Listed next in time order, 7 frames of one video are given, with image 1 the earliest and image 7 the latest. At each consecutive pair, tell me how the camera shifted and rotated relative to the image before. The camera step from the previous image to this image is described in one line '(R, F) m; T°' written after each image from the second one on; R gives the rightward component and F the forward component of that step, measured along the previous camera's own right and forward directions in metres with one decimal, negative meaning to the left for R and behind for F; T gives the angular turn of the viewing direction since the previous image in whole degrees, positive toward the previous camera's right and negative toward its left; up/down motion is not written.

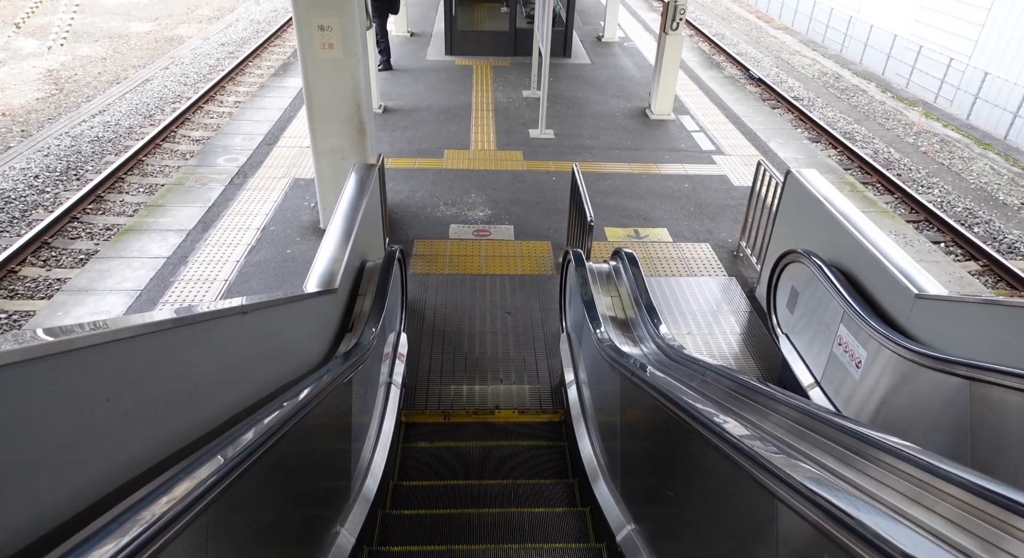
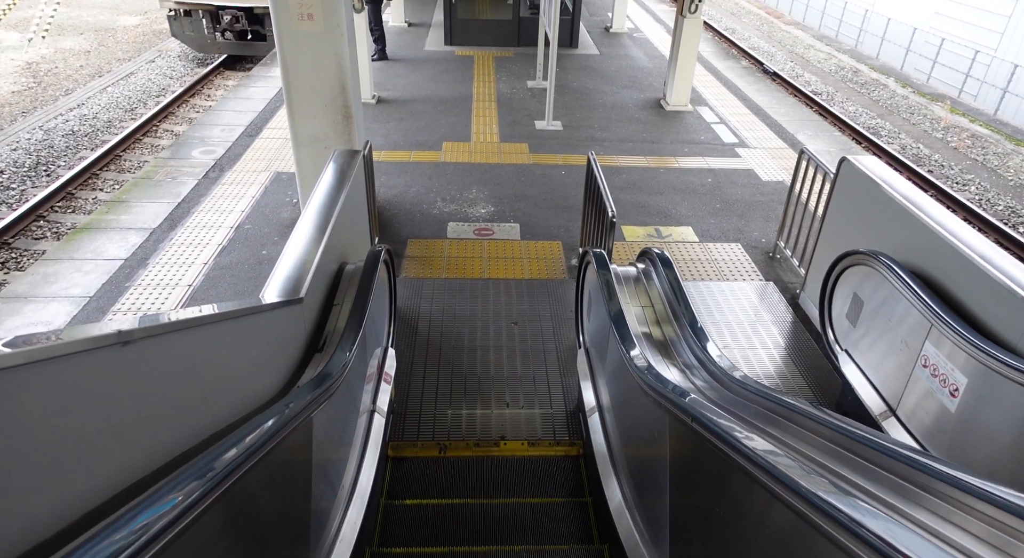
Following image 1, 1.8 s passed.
(0.0, +0.8) m; 0°
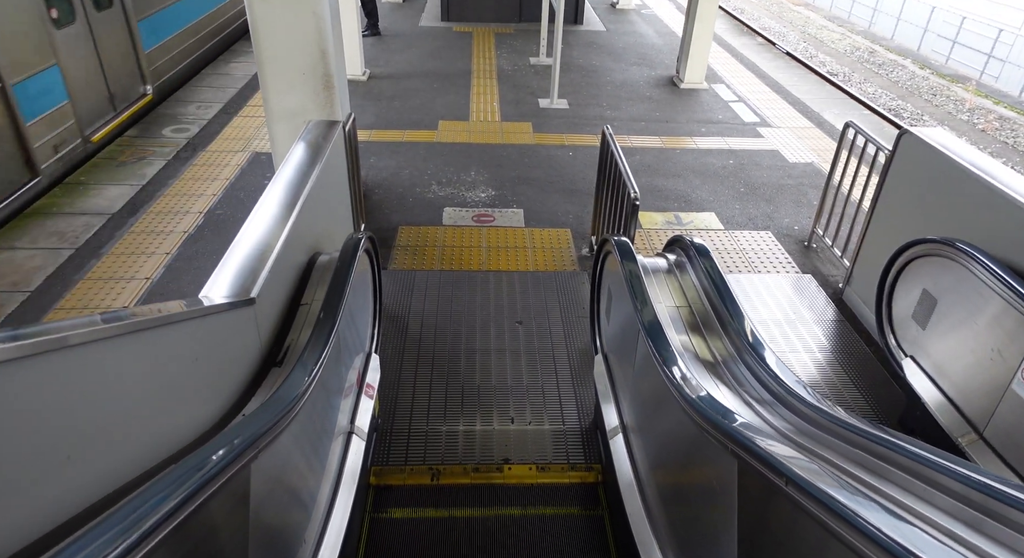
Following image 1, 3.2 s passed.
(0.0, +0.6) m; 0°
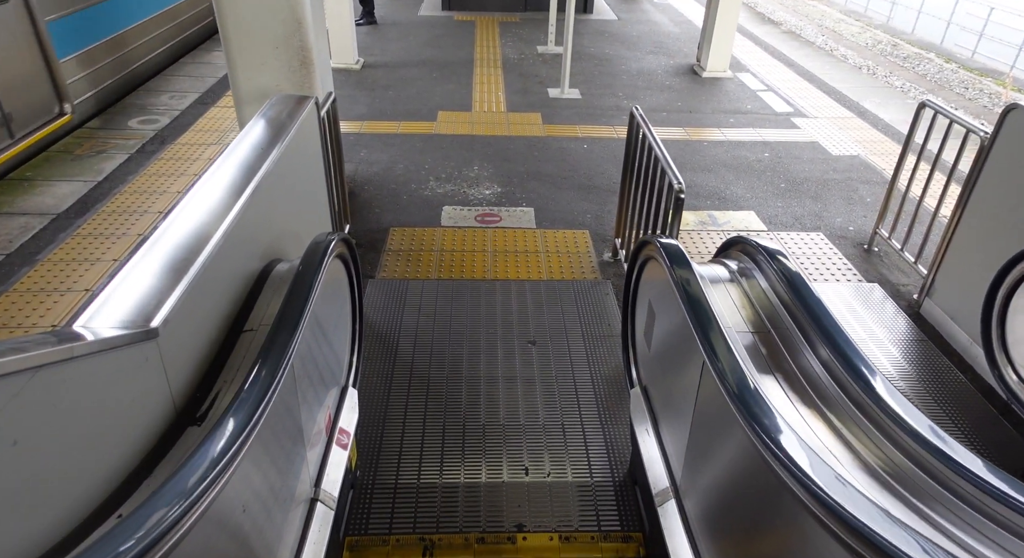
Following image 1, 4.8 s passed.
(0.0, +0.8) m; 0°
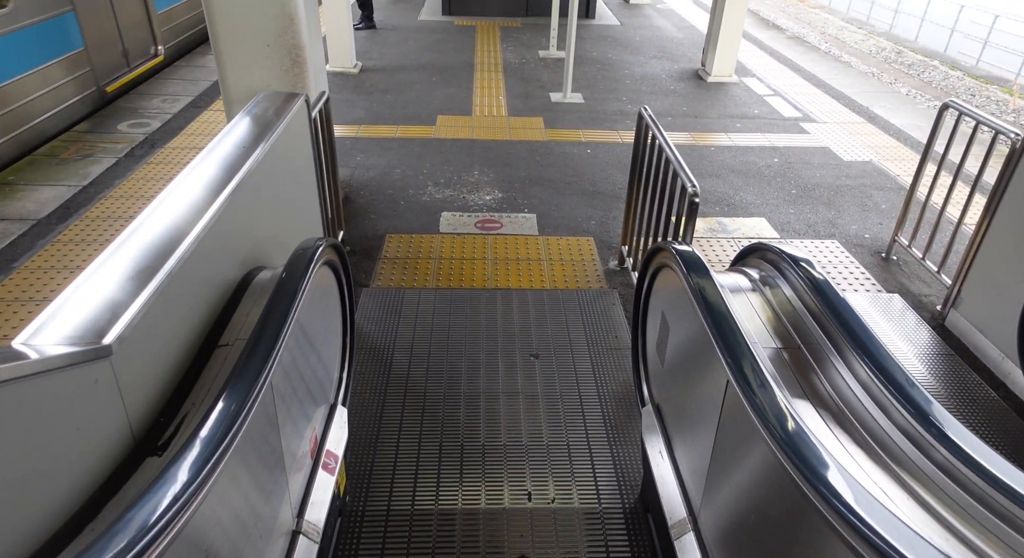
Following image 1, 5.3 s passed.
(0.0, +0.2) m; 0°
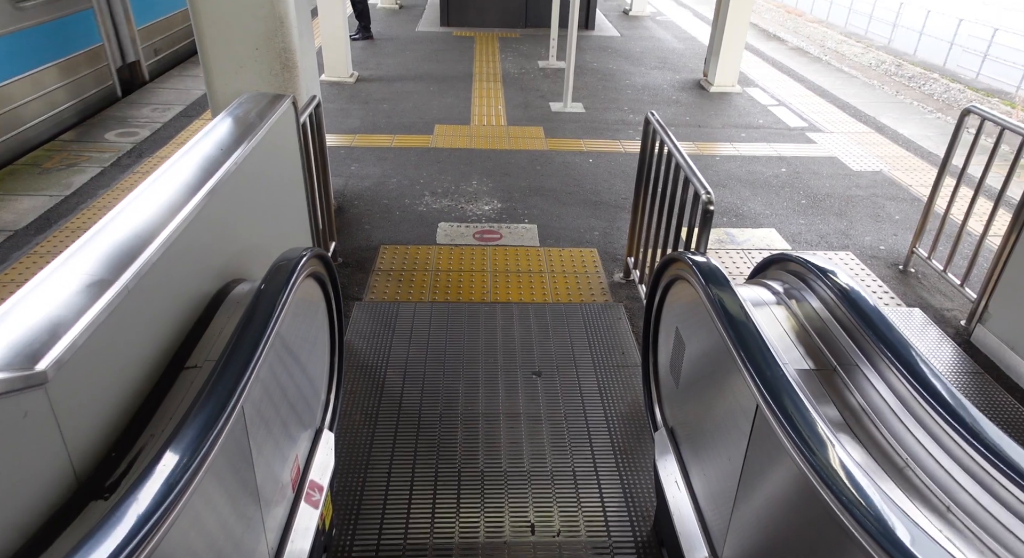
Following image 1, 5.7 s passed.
(0.0, +0.2) m; 0°
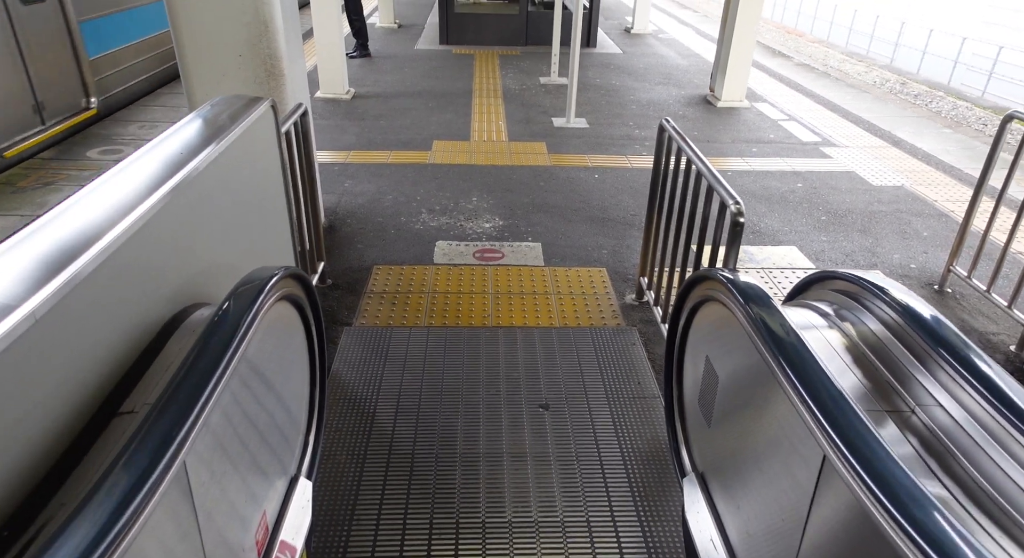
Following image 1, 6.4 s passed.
(0.0, +0.3) m; 0°
